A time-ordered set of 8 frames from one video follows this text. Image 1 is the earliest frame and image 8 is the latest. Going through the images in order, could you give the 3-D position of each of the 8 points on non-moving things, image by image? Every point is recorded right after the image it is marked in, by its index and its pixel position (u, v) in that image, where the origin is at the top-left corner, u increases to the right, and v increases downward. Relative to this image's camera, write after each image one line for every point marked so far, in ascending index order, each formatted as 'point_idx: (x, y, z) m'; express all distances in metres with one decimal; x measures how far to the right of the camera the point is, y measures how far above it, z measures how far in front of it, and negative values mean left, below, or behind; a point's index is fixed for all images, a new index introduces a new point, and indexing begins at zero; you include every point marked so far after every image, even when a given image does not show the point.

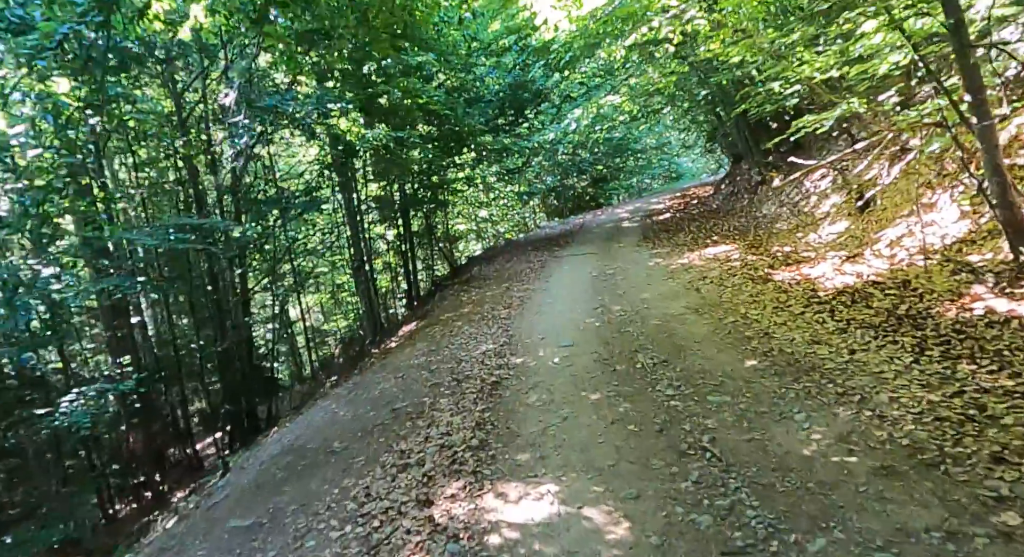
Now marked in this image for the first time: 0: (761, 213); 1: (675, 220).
0: (+4.8, +1.3, +11.3) m
1: (+4.2, +1.5, +15.4) m
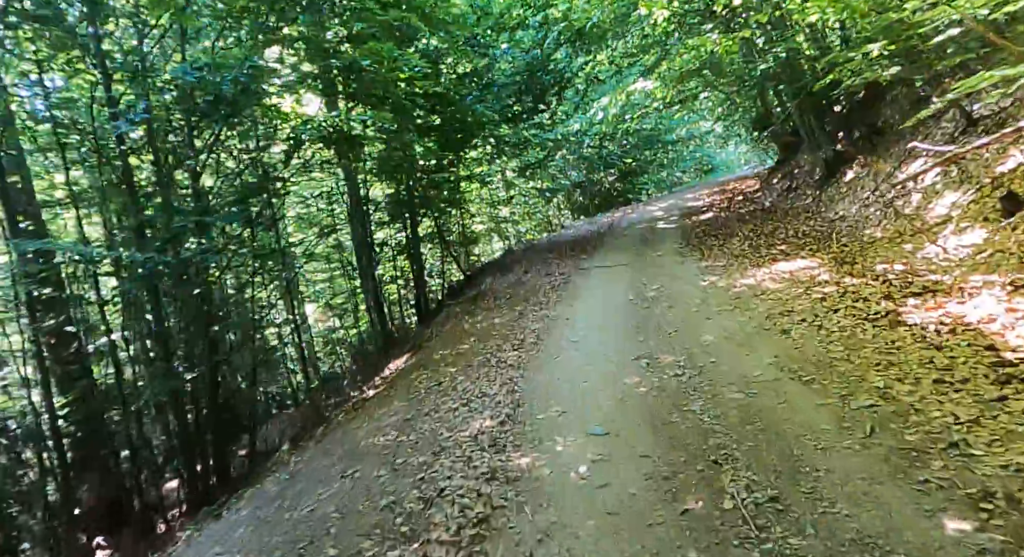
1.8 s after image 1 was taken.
0: (+5.0, +1.0, +9.1) m
1: (+4.6, +1.3, +13.2) m
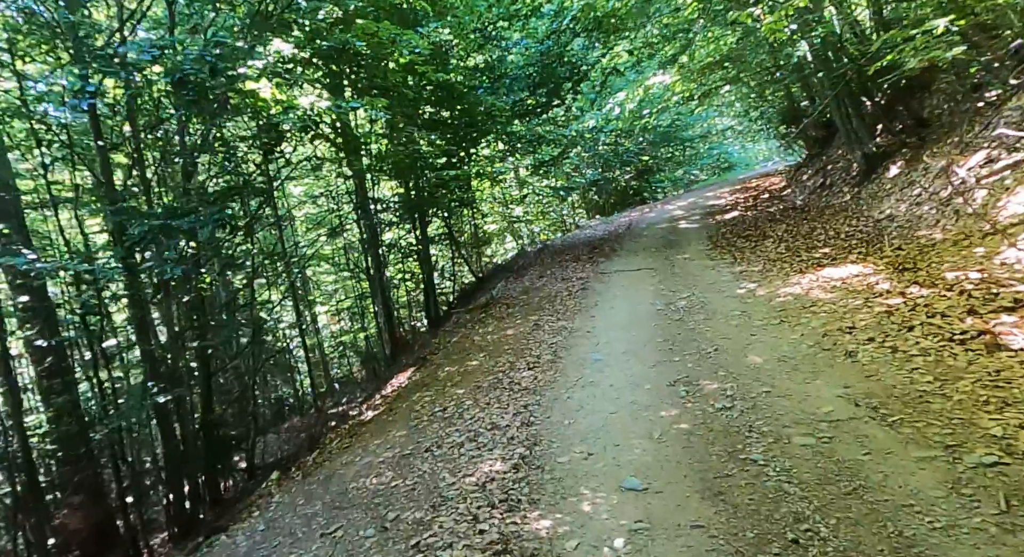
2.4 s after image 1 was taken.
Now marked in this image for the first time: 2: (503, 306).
0: (+5.2, +0.9, +8.3) m
1: (+4.9, +1.2, +12.4) m
2: (-0.1, -0.4, +9.0) m
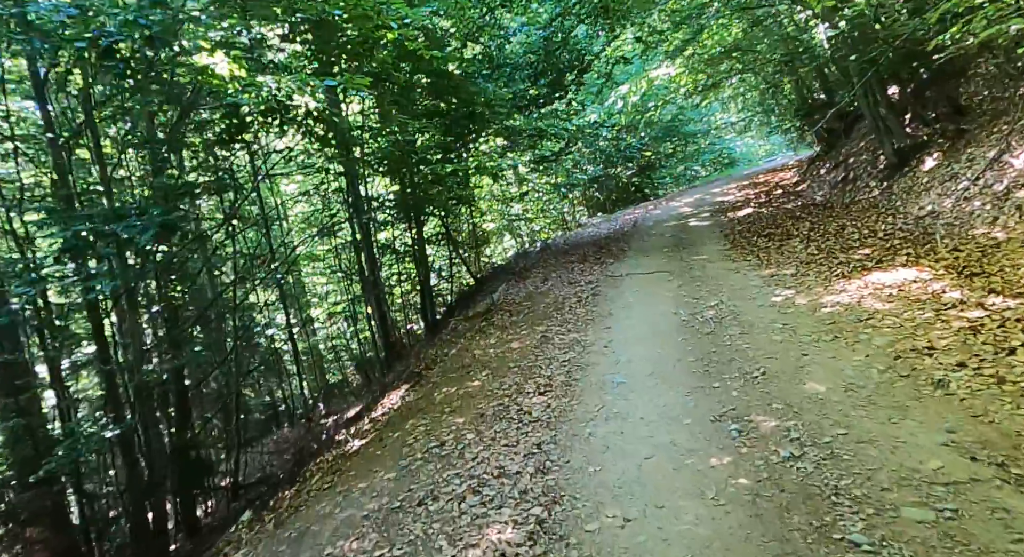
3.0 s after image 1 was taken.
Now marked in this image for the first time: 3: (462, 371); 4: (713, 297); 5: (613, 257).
0: (+5.3, +0.9, +7.5) m
1: (+5.0, +1.2, +11.6) m
2: (-0.1, -0.5, +8.3) m
3: (-0.5, -1.0, +6.2) m
4: (+2.2, -0.2, +6.5) m
5: (+1.9, +0.4, +11.0) m
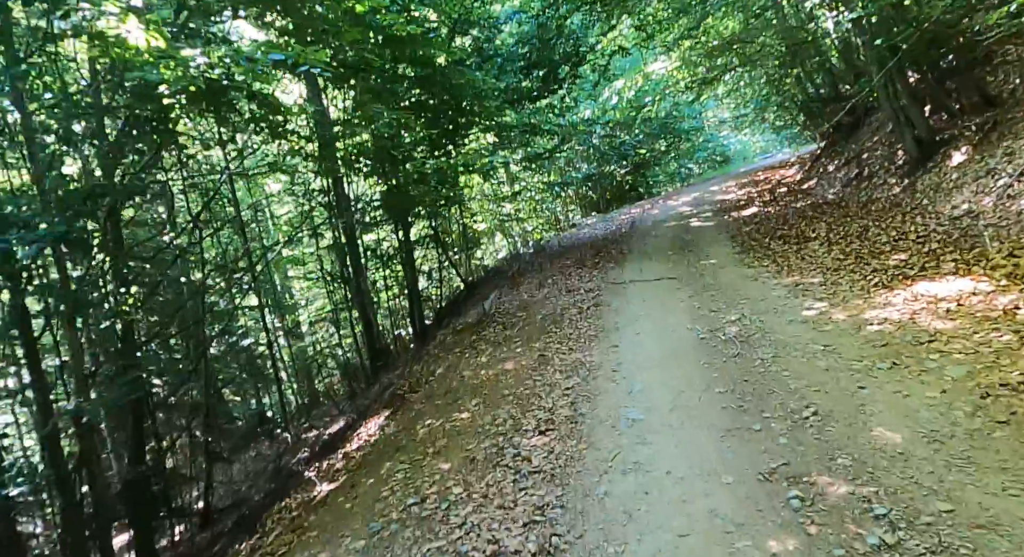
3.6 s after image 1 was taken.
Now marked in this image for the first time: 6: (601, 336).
0: (+5.2, +0.8, +6.8) m
1: (+4.8, +1.1, +10.9) m
2: (-0.2, -0.6, +7.5) m
3: (-0.6, -1.1, +5.4) m
4: (+2.1, -0.3, +5.7) m
5: (+1.8, +0.3, +10.3) m
6: (+0.9, -0.6, +5.9) m
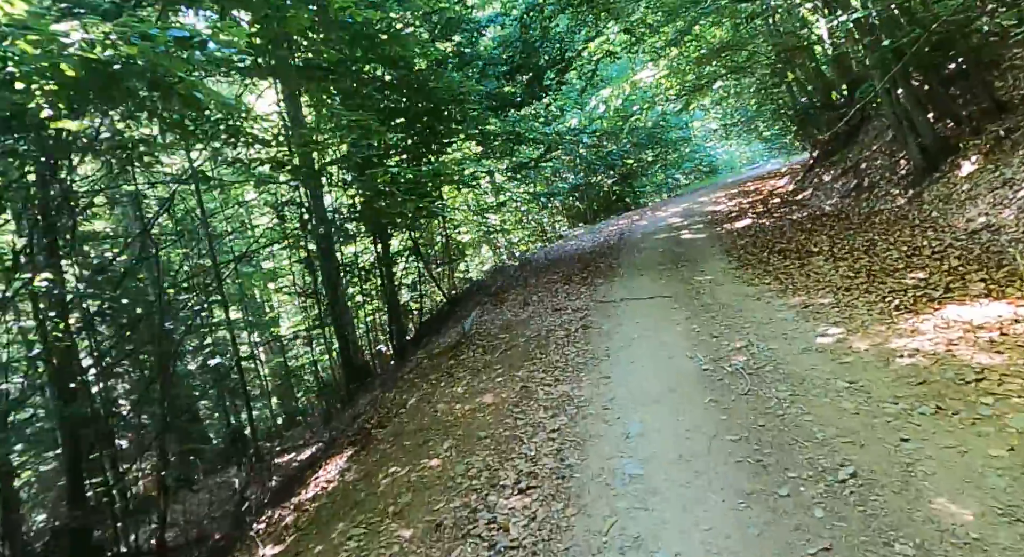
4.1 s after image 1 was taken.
0: (+5.0, +0.6, +6.3) m
1: (+4.5, +0.8, +10.4) m
2: (-0.4, -0.8, +6.8) m
3: (-0.8, -1.3, +4.7) m
4: (+2.0, -0.5, +5.1) m
5: (+1.5, 0.0, +9.7) m
6: (+0.7, -0.8, +5.3) m
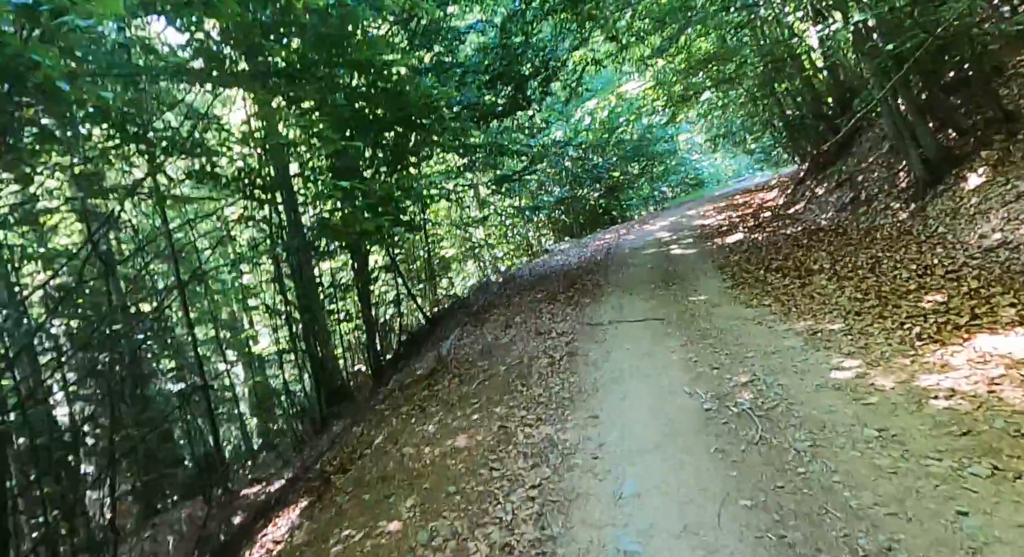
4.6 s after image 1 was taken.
0: (+4.7, +0.4, +5.9) m
1: (+4.2, +0.5, +9.9) m
2: (-0.6, -1.1, +6.2) m
3: (-0.9, -1.5, +4.1) m
4: (+1.8, -0.7, +4.6) m
5: (+1.2, -0.3, +9.1) m
6: (+0.5, -1.0, +4.7) m
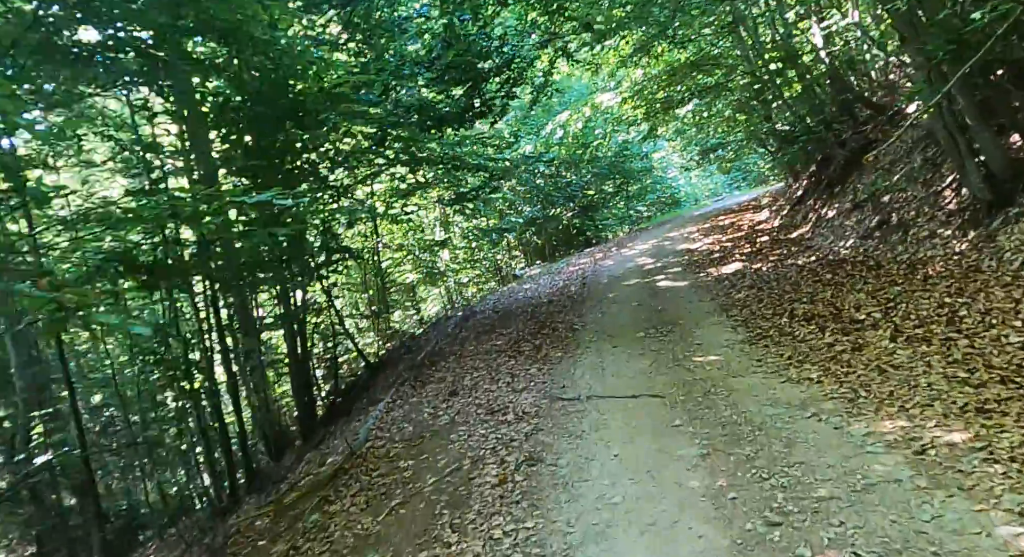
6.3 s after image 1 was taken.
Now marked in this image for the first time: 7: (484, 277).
0: (+4.3, -0.1, +4.1) m
1: (+3.6, 0.0, +8.1) m
2: (-1.1, -1.5, +4.1) m
3: (-1.3, -1.9, +2.0) m
4: (+1.4, -1.1, +2.6) m
5: (+0.6, -0.8, +7.1) m
6: (+0.1, -1.4, +2.7) m
7: (-0.9, 0.0, +18.4) m
